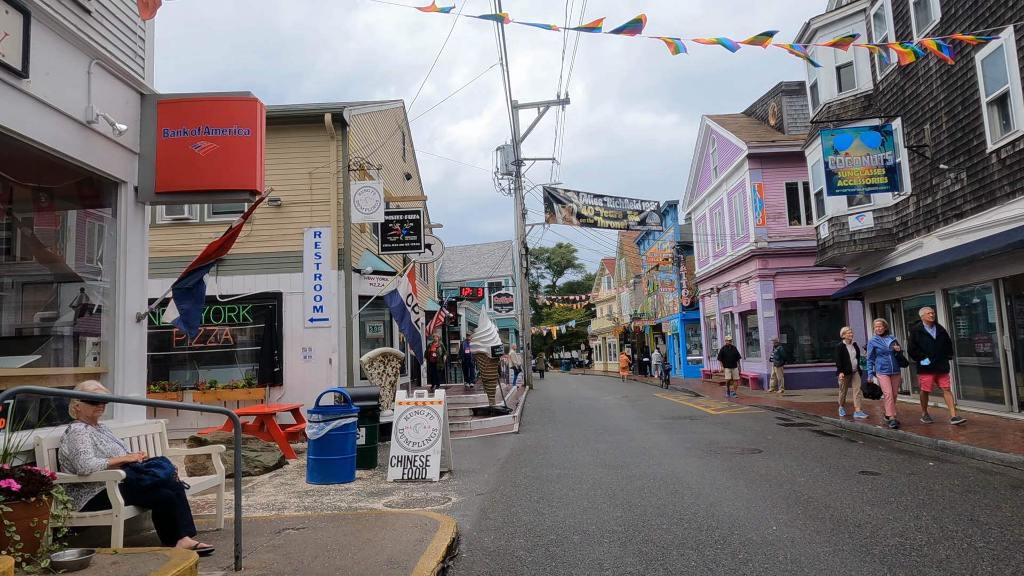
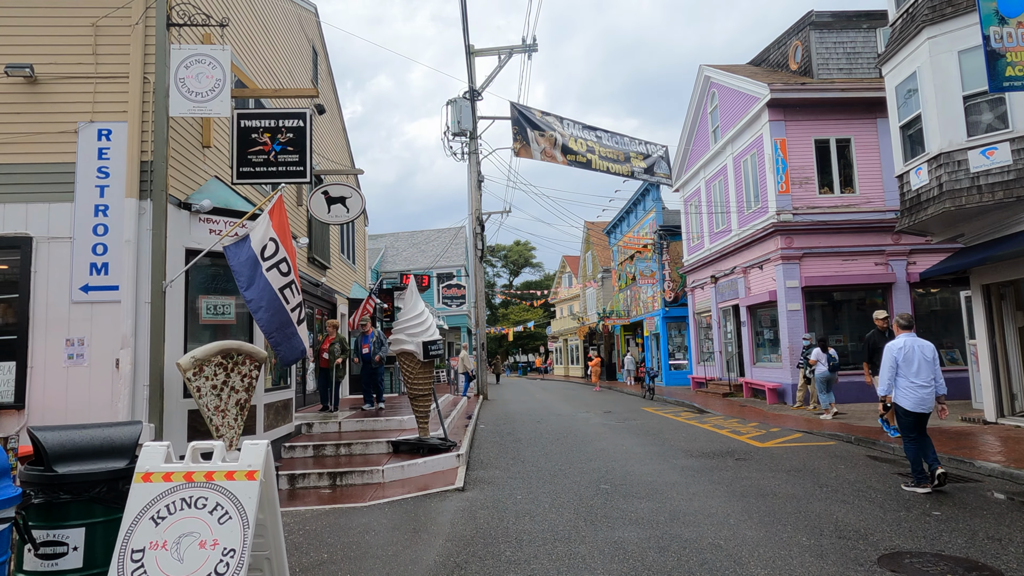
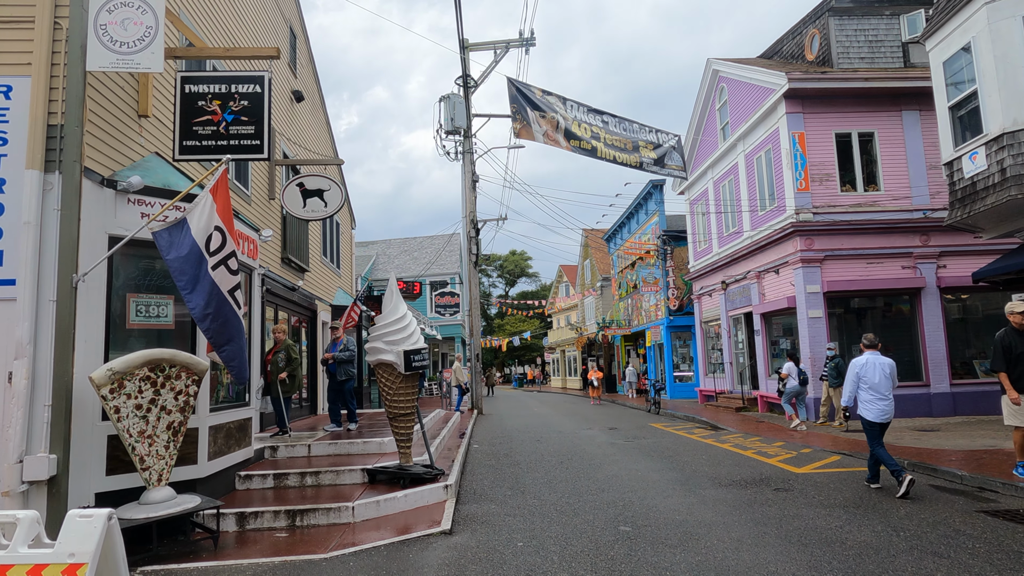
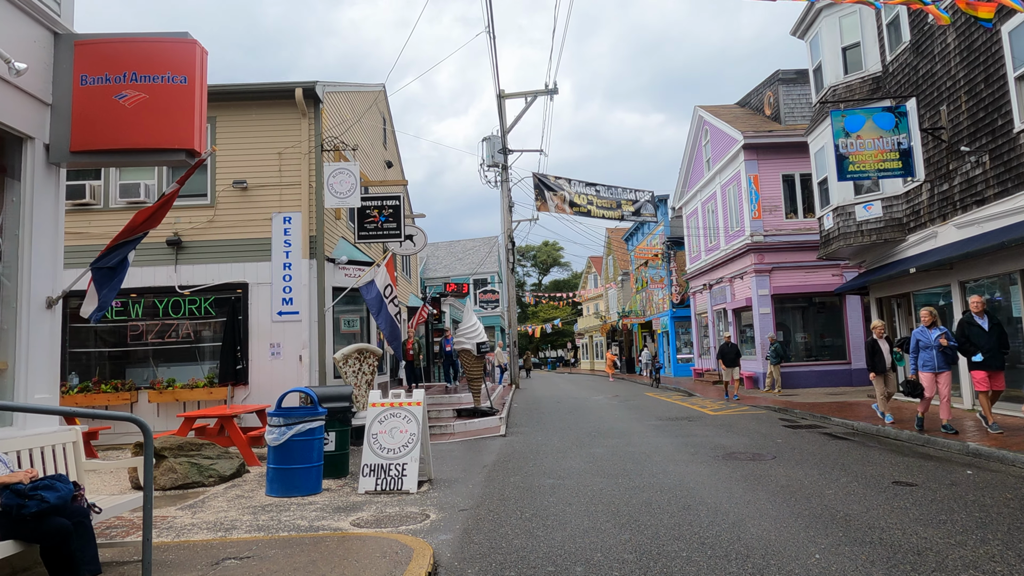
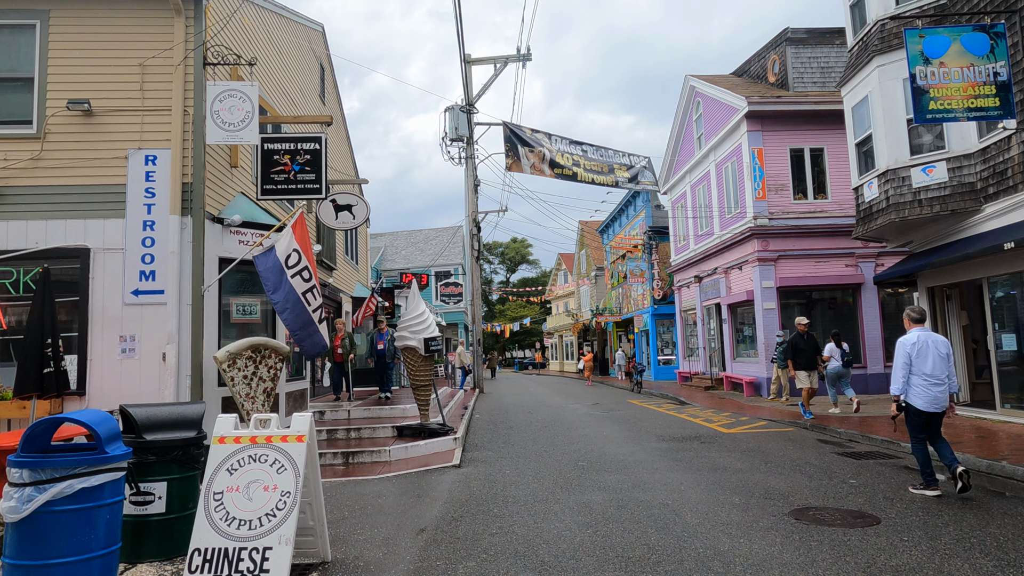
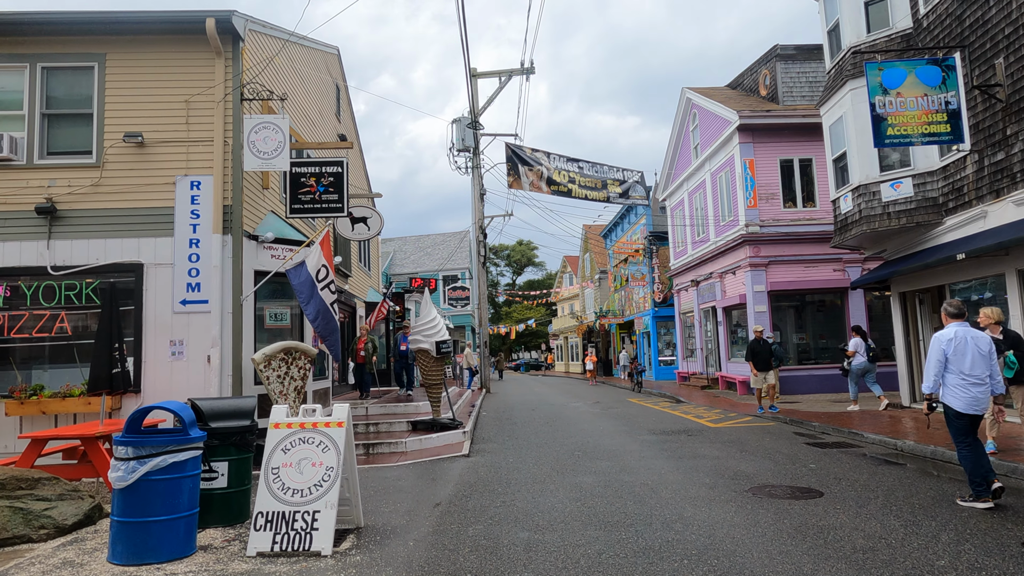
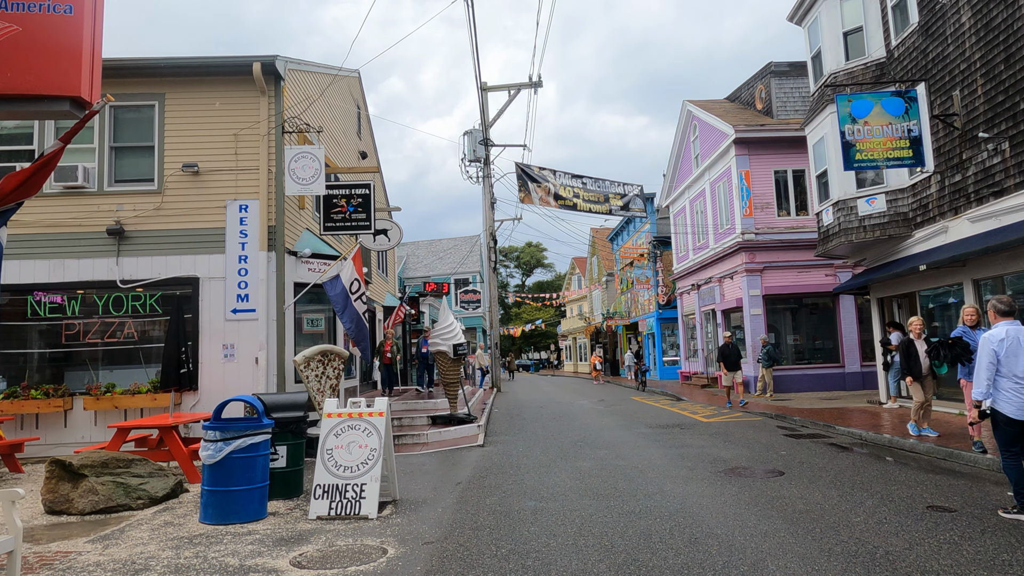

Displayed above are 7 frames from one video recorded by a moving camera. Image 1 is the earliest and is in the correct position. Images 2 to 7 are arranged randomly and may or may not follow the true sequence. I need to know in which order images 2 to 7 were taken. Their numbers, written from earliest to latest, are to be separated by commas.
4, 7, 6, 5, 2, 3
